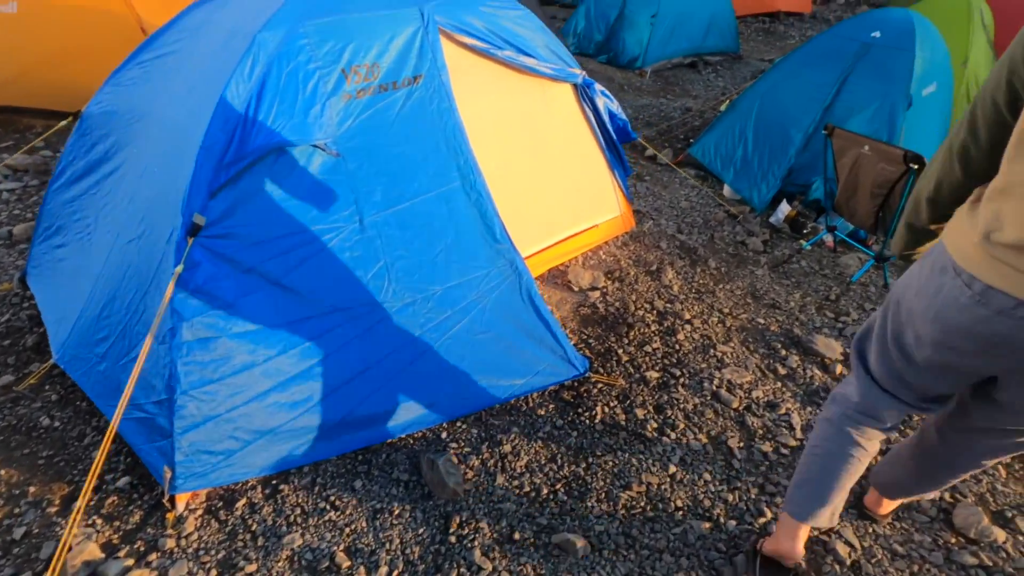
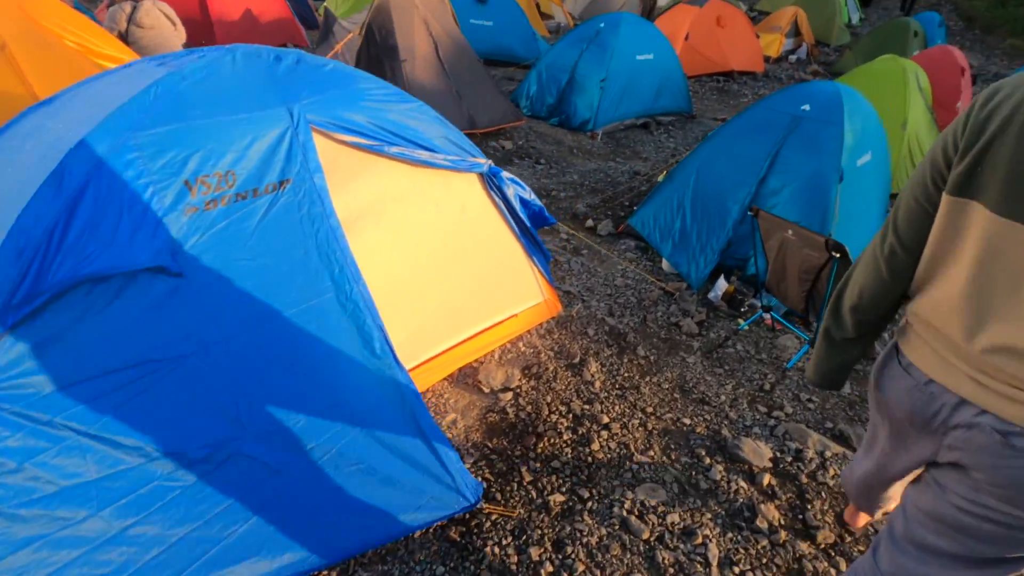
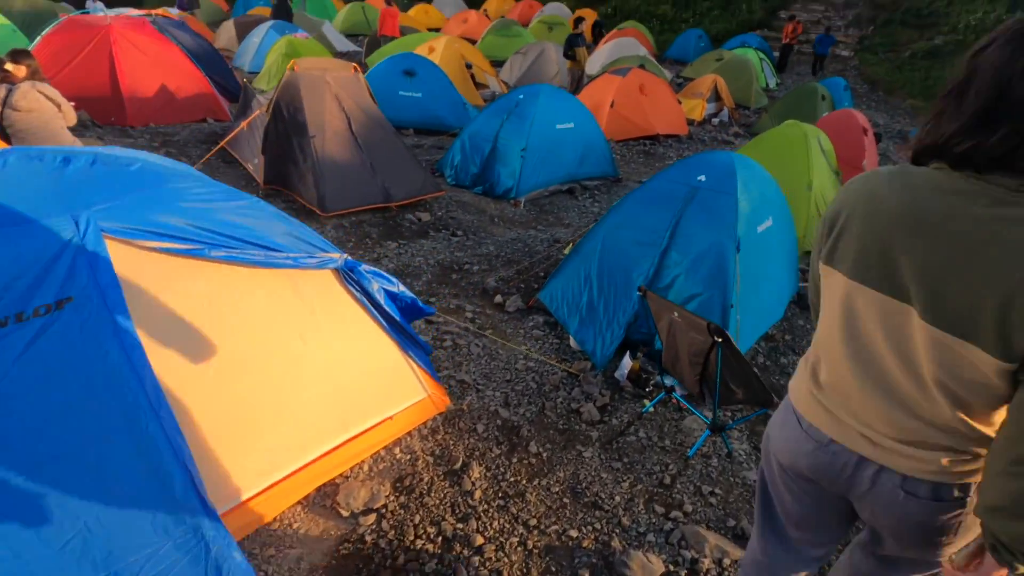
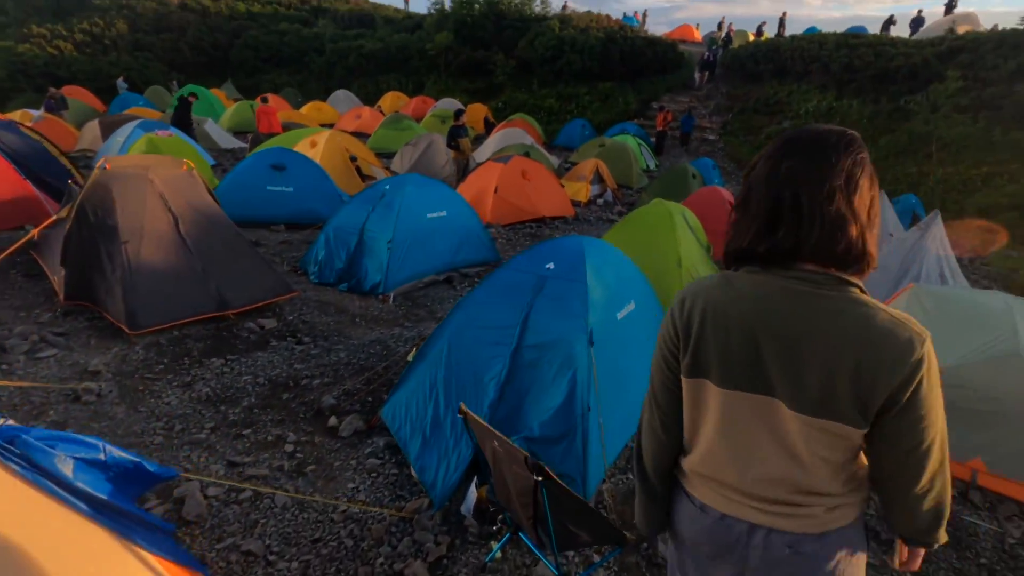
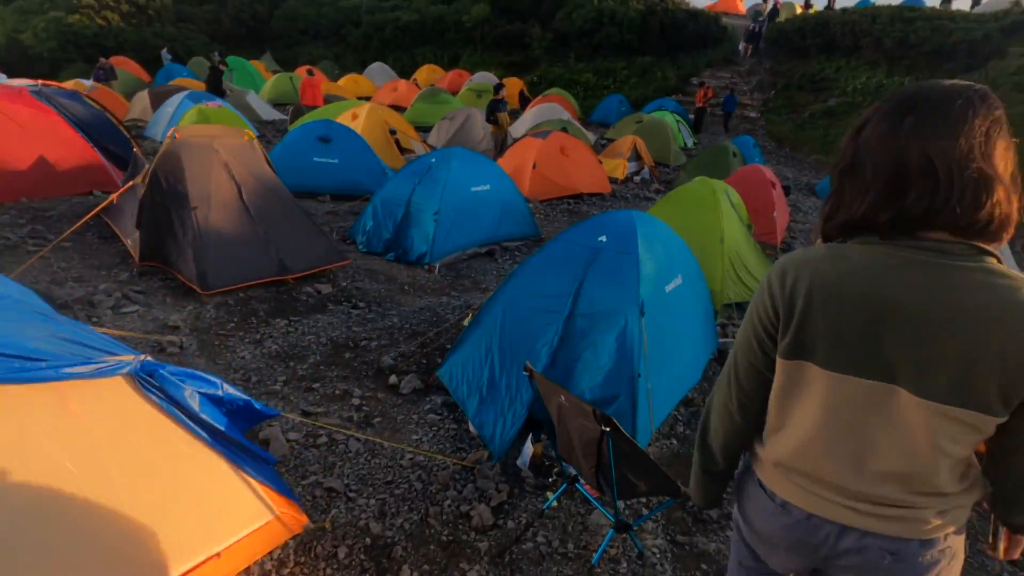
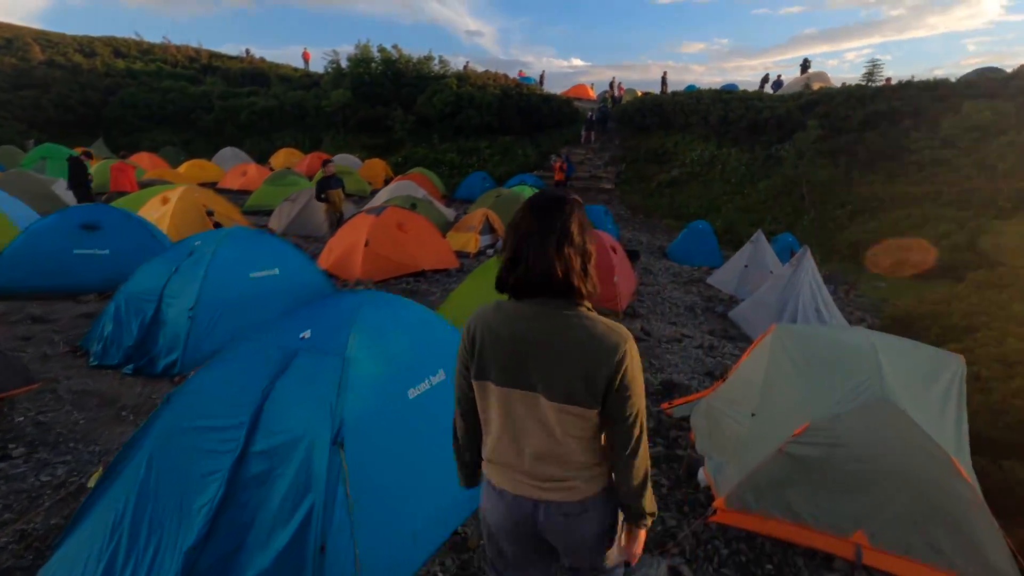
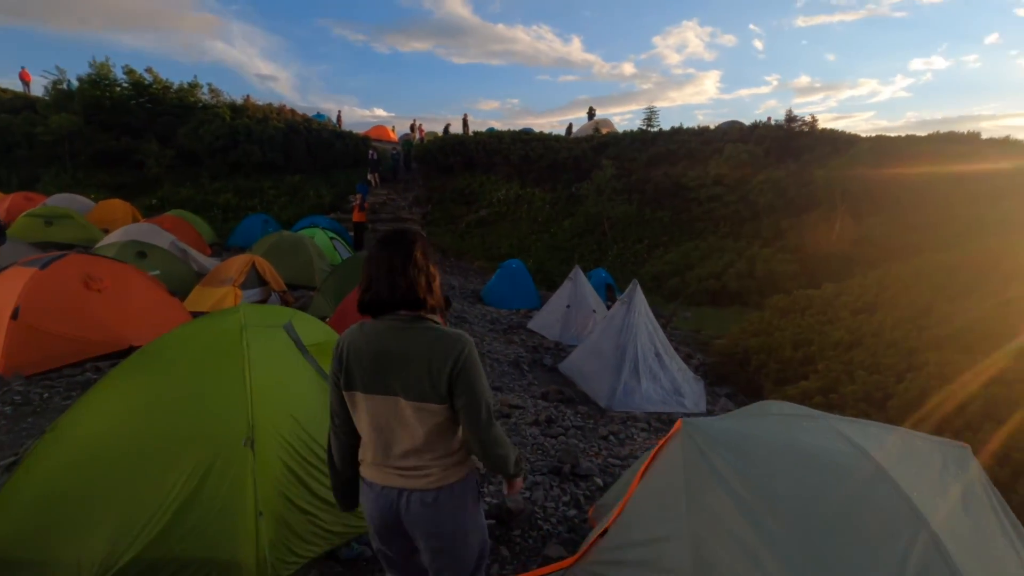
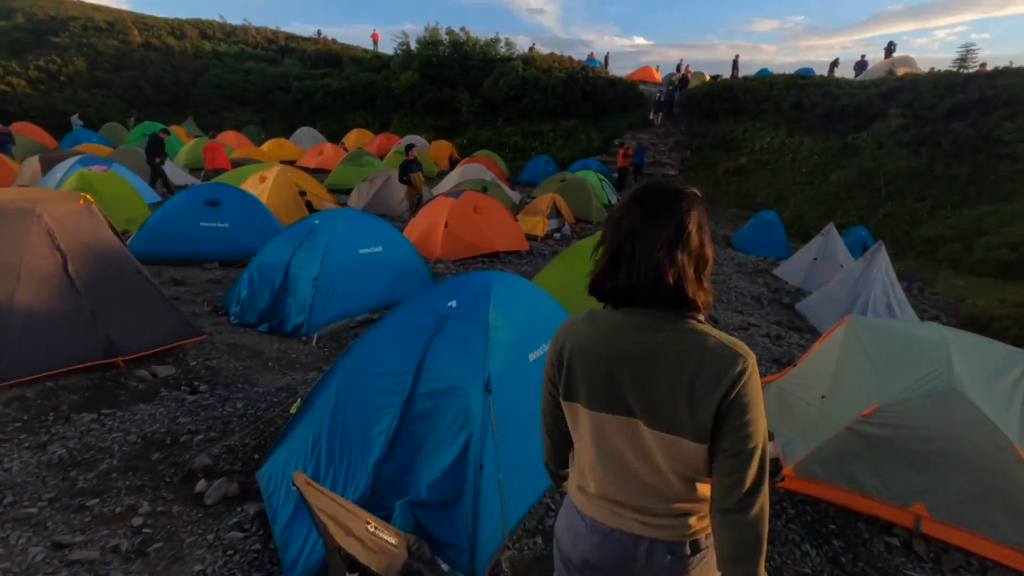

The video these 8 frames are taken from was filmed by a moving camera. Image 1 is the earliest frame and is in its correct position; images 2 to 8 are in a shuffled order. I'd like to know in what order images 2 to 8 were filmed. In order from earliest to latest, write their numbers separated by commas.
2, 3, 5, 4, 8, 6, 7
